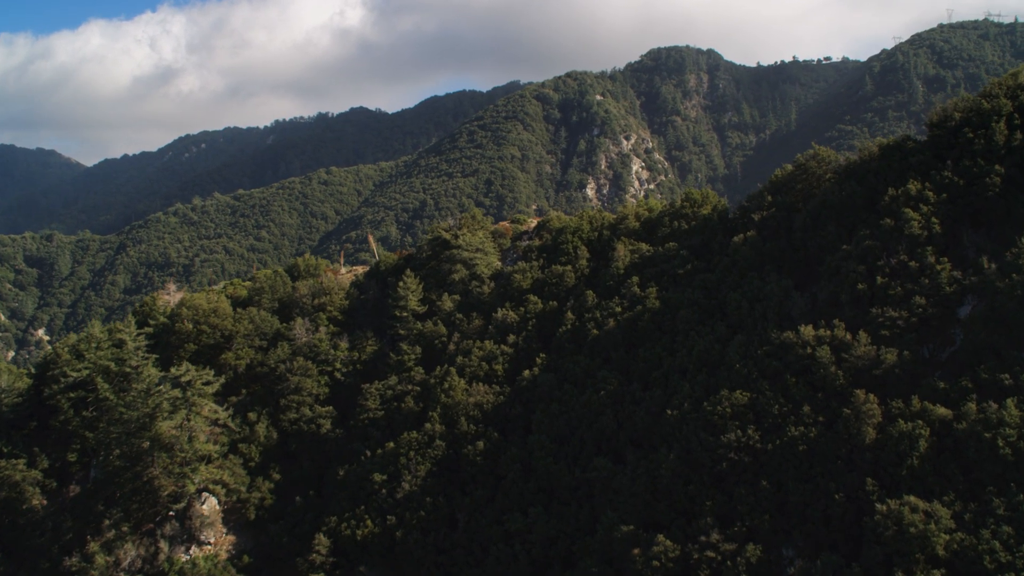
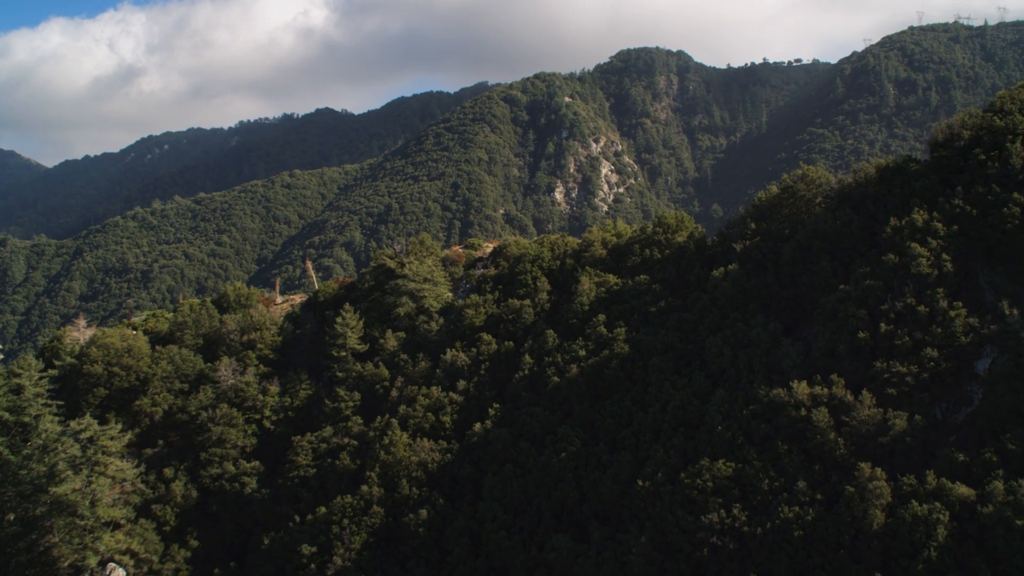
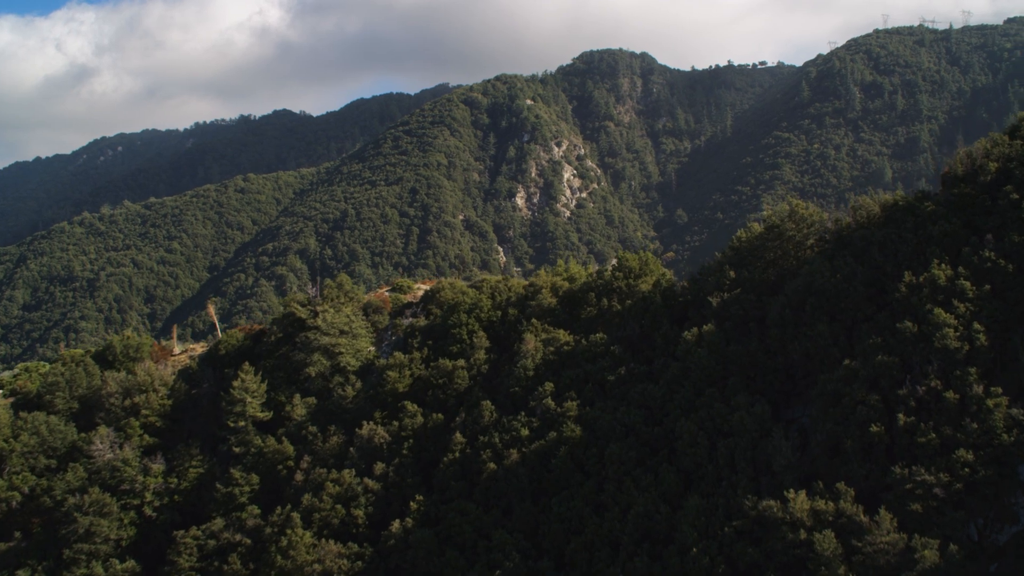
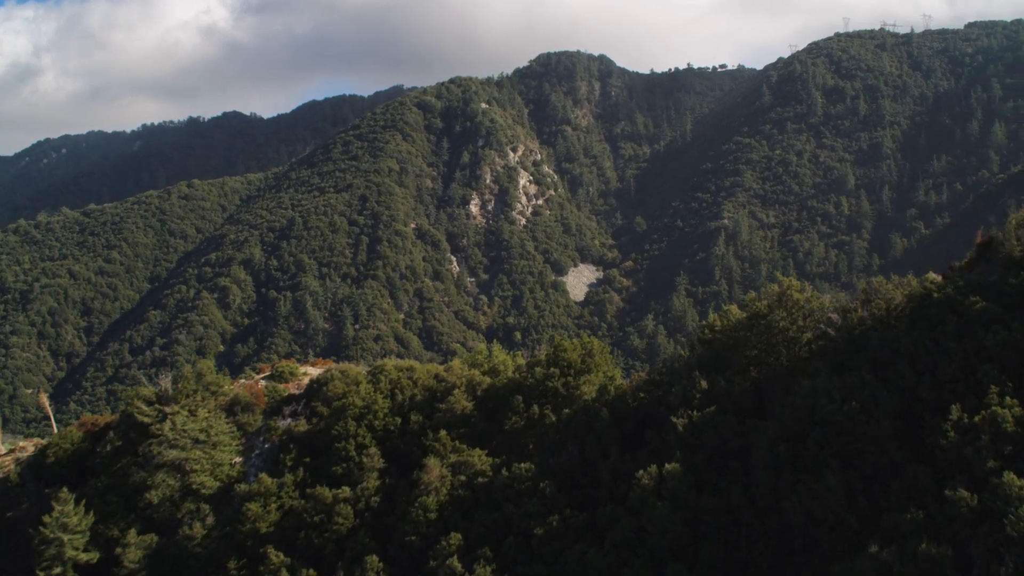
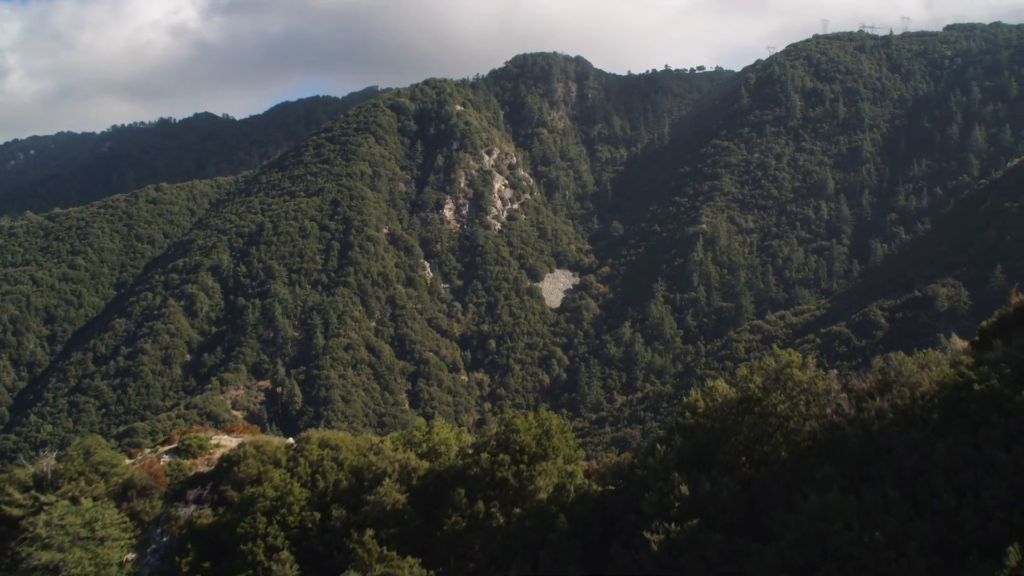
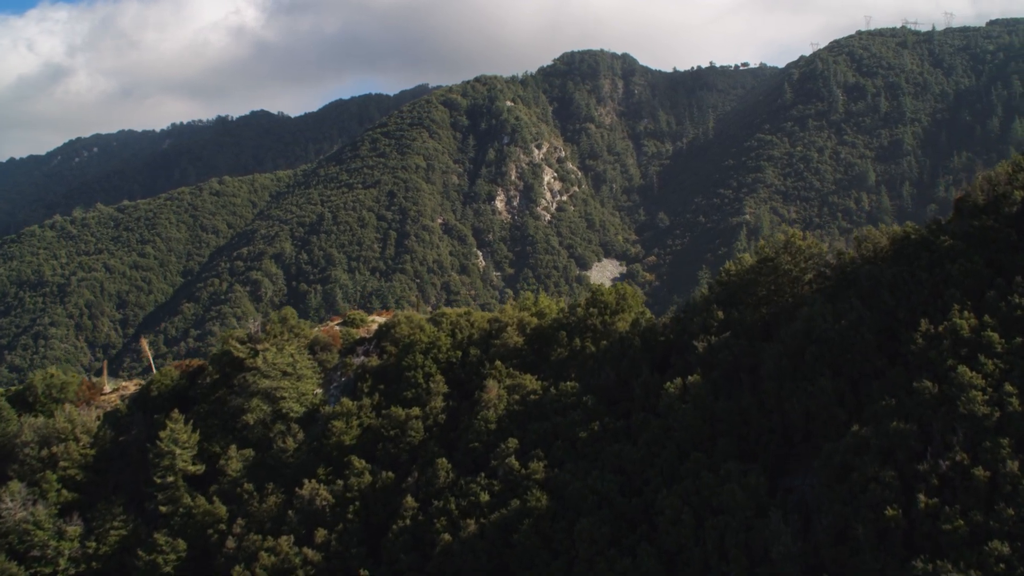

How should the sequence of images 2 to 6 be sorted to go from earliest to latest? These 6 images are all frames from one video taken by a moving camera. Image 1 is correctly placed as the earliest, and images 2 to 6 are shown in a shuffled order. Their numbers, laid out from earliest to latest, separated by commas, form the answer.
2, 3, 6, 4, 5
